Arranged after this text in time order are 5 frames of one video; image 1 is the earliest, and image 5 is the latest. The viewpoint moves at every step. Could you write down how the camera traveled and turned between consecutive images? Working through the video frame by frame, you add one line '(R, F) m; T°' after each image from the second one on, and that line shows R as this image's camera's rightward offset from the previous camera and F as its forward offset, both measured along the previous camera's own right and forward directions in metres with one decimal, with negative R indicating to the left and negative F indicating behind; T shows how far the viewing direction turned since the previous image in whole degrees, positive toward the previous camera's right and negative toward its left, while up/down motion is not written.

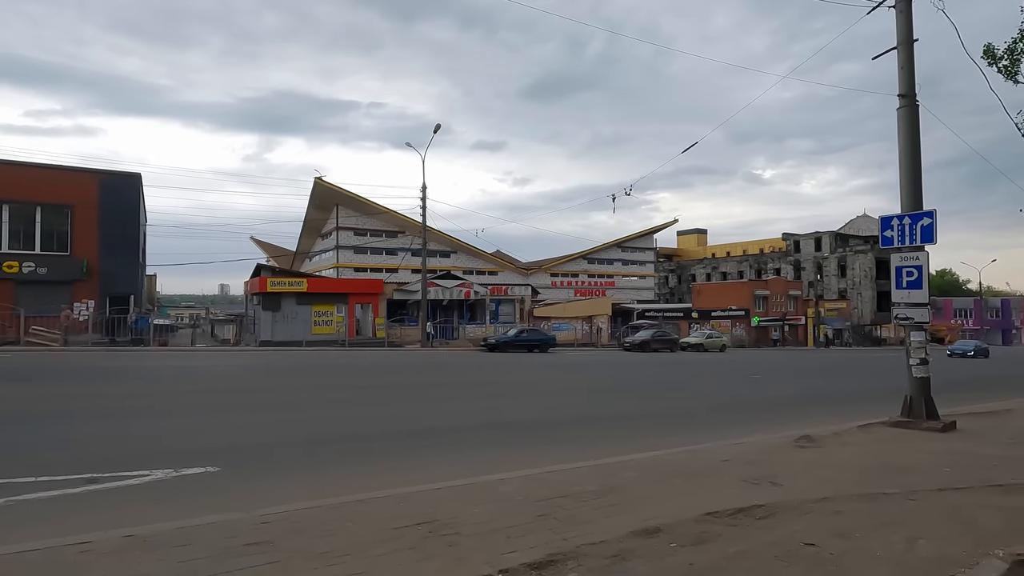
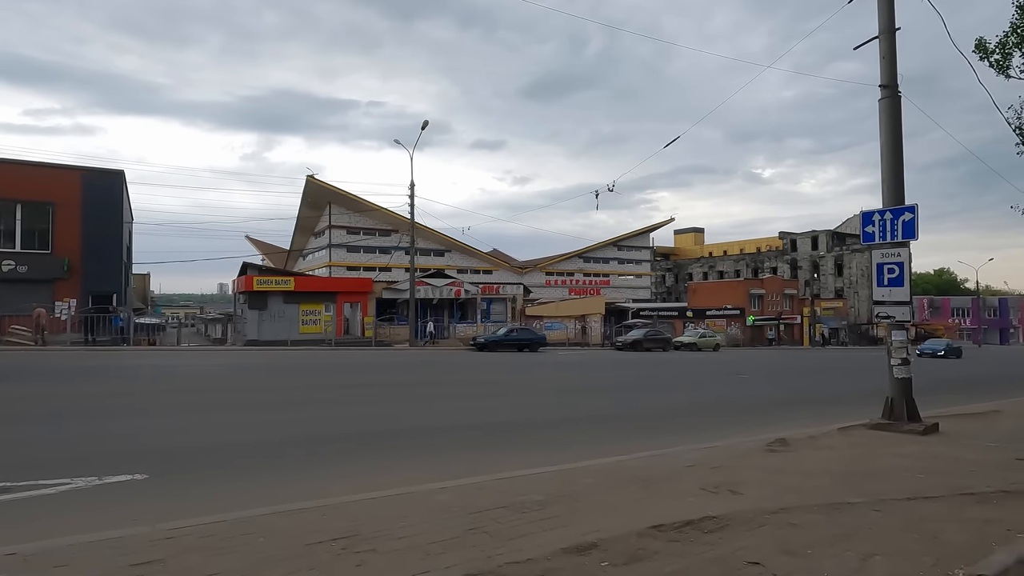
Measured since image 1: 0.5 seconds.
(+0.4, +0.4) m; 0°
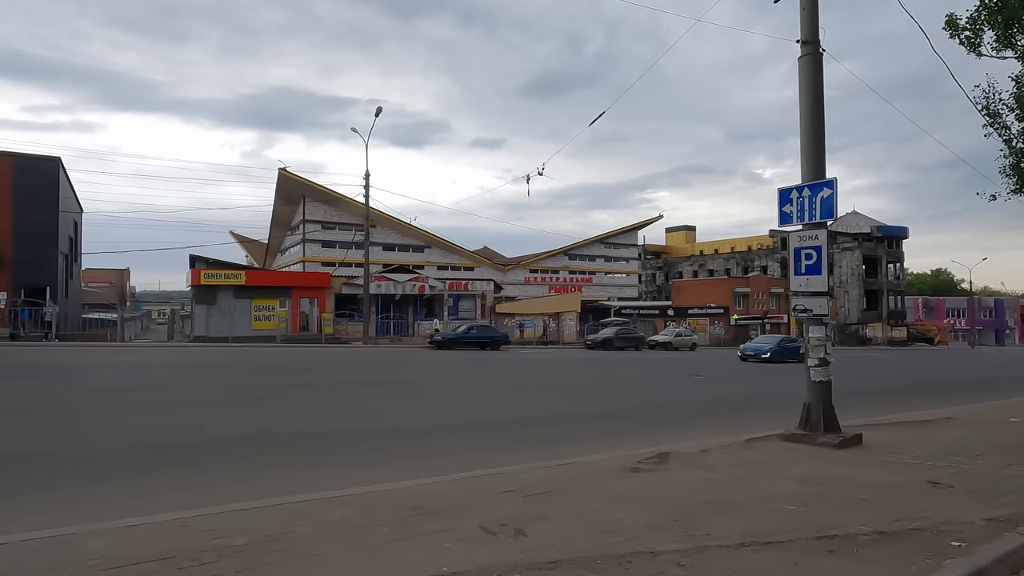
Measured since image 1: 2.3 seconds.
(+1.6, +1.4) m; 0°
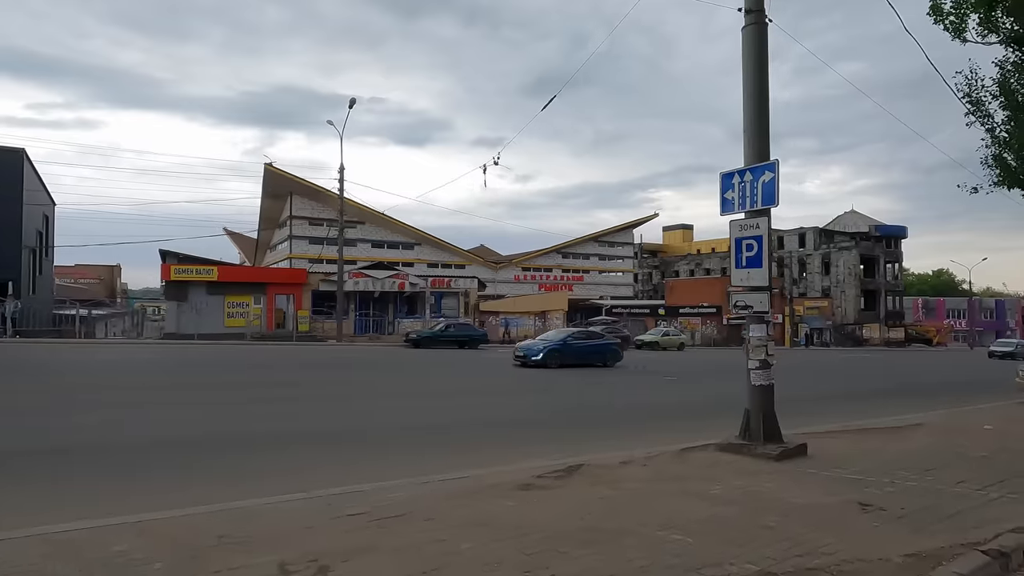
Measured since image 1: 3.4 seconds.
(+0.9, +0.8) m; 0°
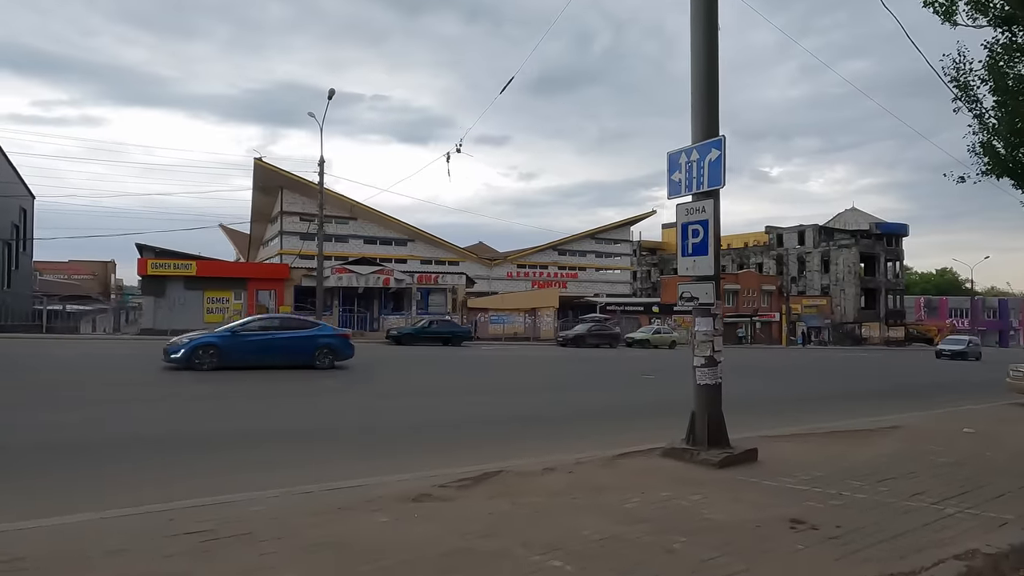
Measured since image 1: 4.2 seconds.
(+0.7, +0.6) m; 0°
